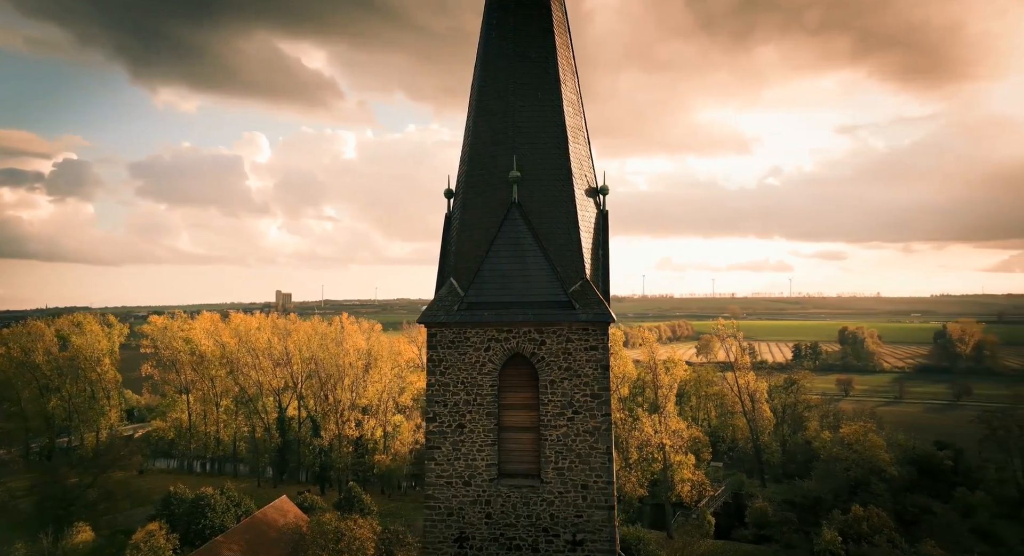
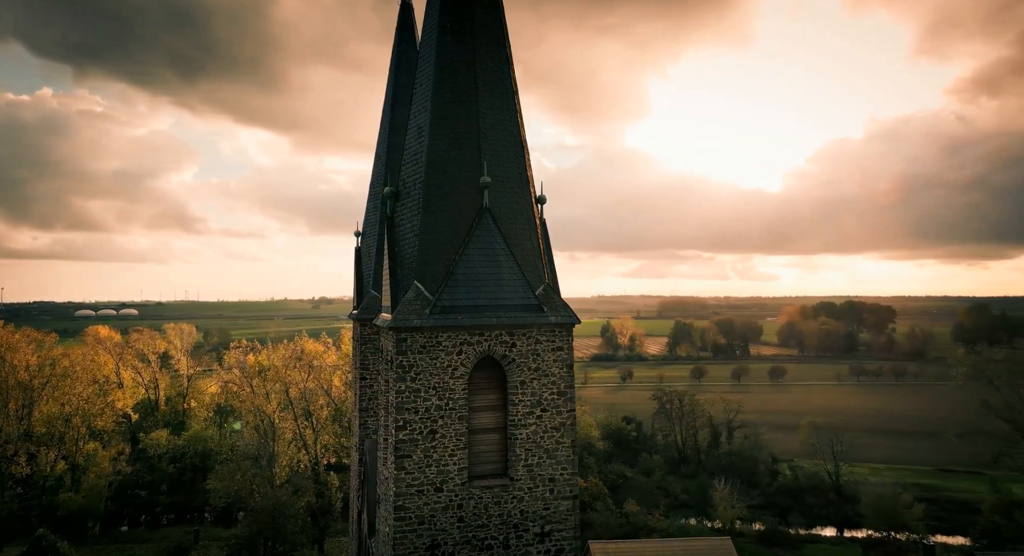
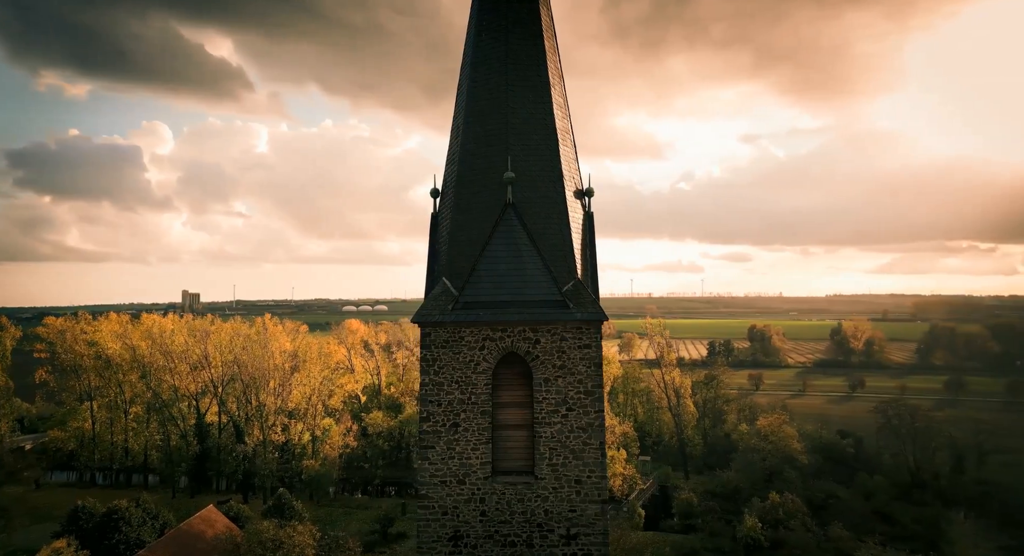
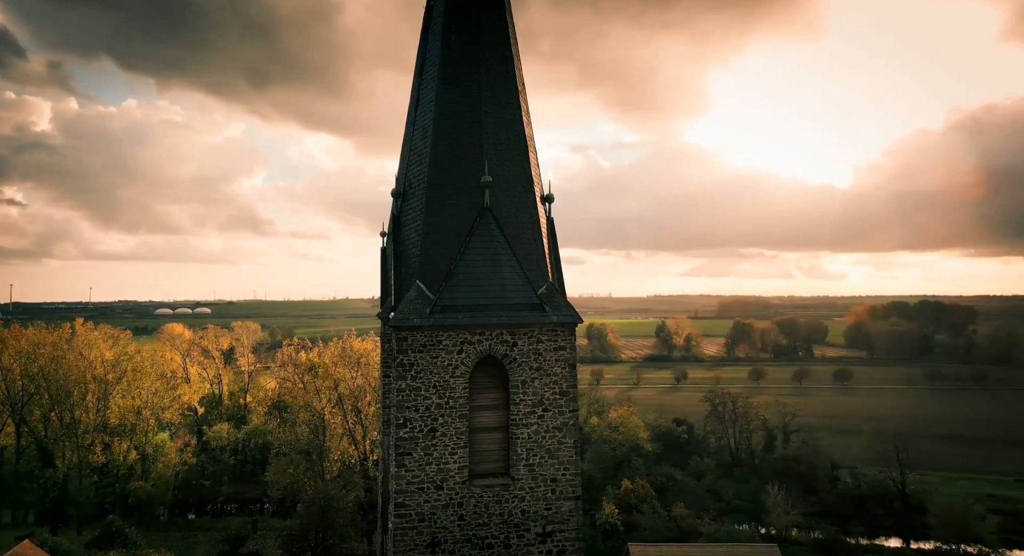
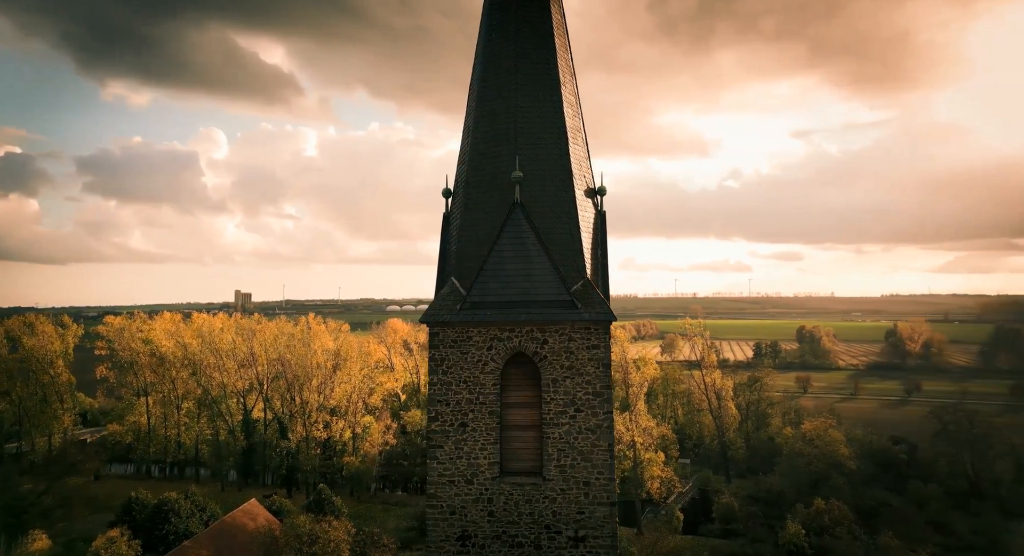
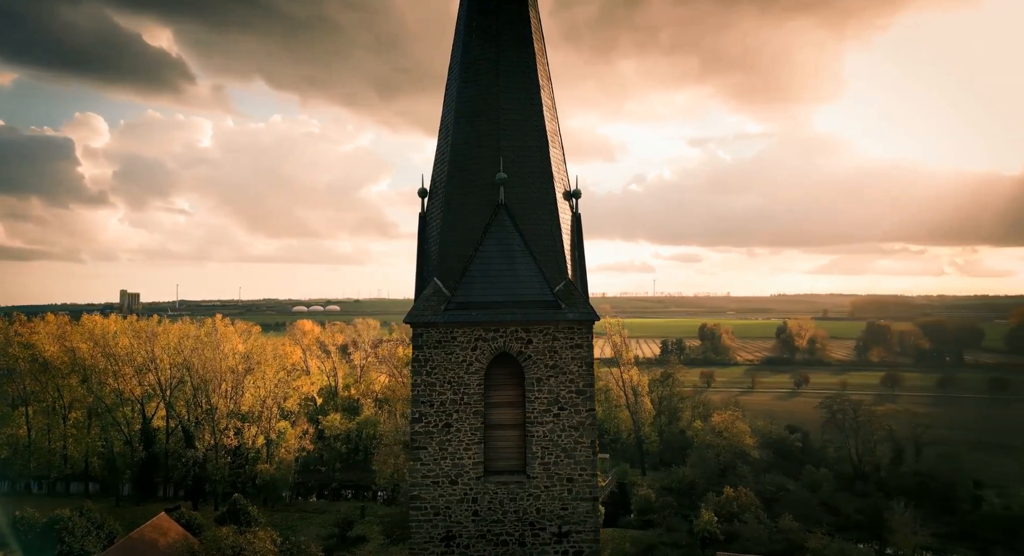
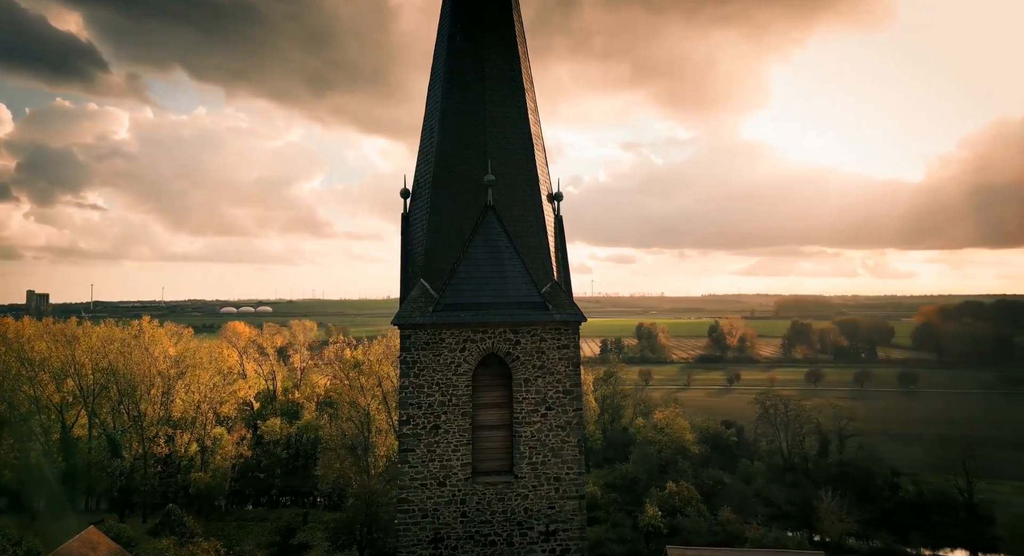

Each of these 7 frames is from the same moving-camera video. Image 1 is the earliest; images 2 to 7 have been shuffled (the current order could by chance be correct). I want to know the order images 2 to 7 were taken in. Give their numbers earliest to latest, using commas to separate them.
5, 3, 6, 7, 4, 2
